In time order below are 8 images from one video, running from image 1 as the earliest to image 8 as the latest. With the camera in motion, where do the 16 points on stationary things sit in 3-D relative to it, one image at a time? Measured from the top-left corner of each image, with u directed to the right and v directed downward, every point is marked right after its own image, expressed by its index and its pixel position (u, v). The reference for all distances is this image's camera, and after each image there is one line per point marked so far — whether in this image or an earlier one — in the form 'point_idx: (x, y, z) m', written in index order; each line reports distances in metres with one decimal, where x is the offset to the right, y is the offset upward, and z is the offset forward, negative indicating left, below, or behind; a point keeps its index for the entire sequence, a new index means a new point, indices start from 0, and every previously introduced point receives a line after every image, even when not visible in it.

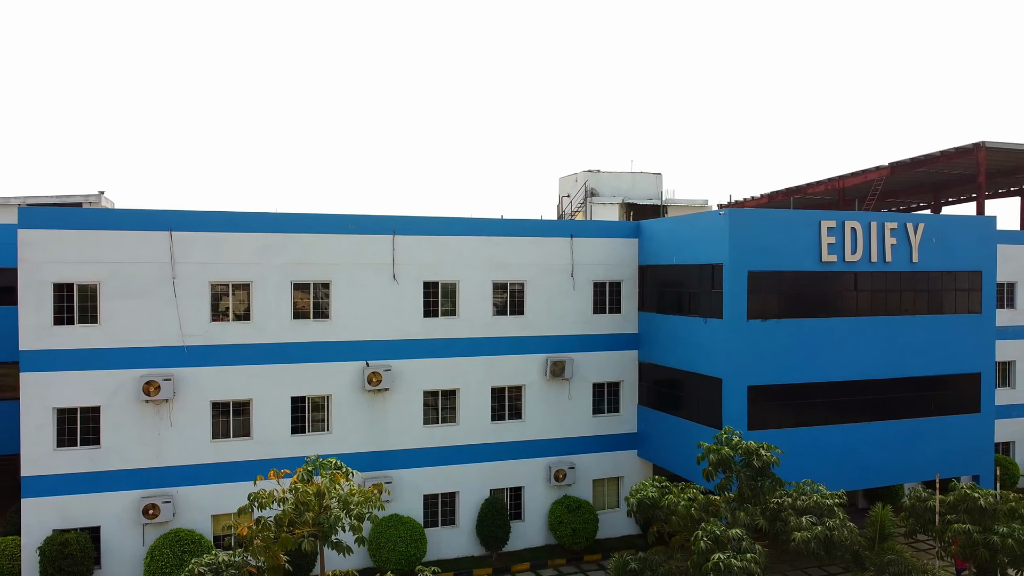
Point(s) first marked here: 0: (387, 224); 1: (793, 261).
0: (-4.4, +2.3, +19.5) m
1: (+9.3, +0.9, +18.4) m
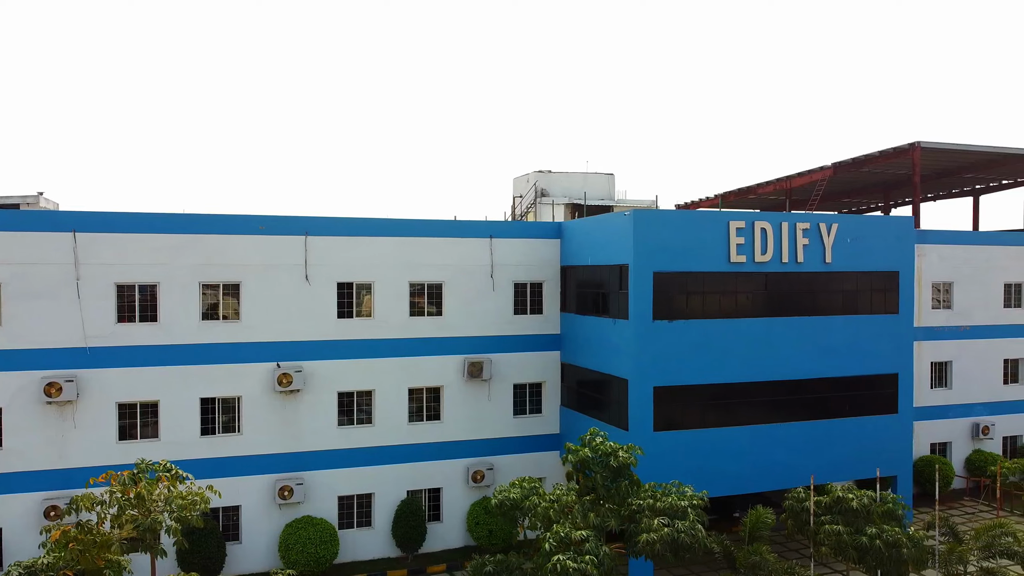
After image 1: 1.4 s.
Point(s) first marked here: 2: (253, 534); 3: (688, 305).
0: (-7.5, +2.2, +19.5) m
1: (+6.2, +0.9, +18.4) m
2: (-8.9, -8.5, +19.2) m
3: (+5.8, -0.6, +18.4) m
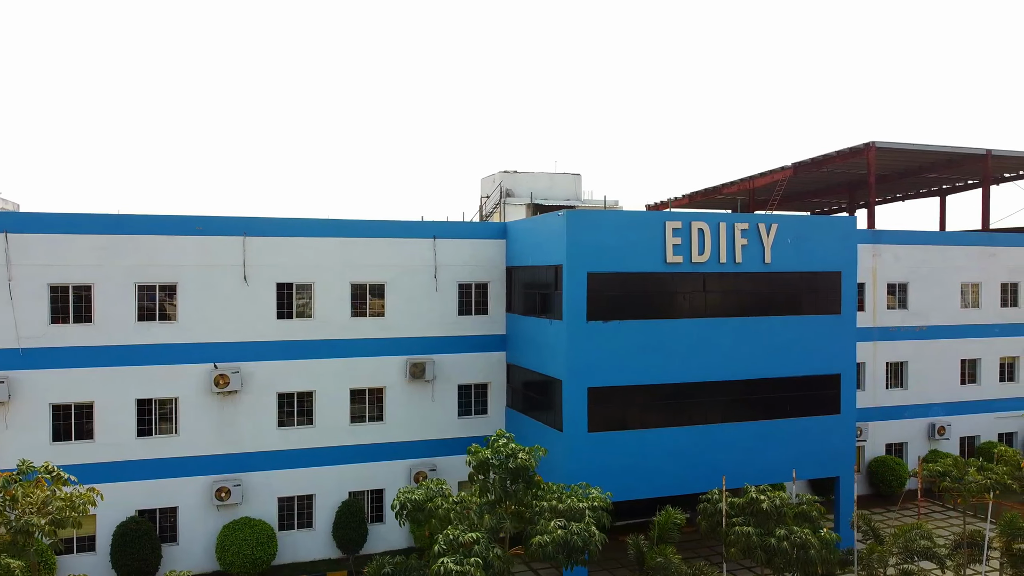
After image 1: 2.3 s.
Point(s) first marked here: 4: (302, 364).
0: (-9.7, +2.2, +19.4) m
1: (+4.1, +0.9, +18.4) m
2: (-11.1, -8.5, +19.1) m
3: (+3.6, -0.6, +18.3) m
4: (-7.6, -2.8, +20.0) m
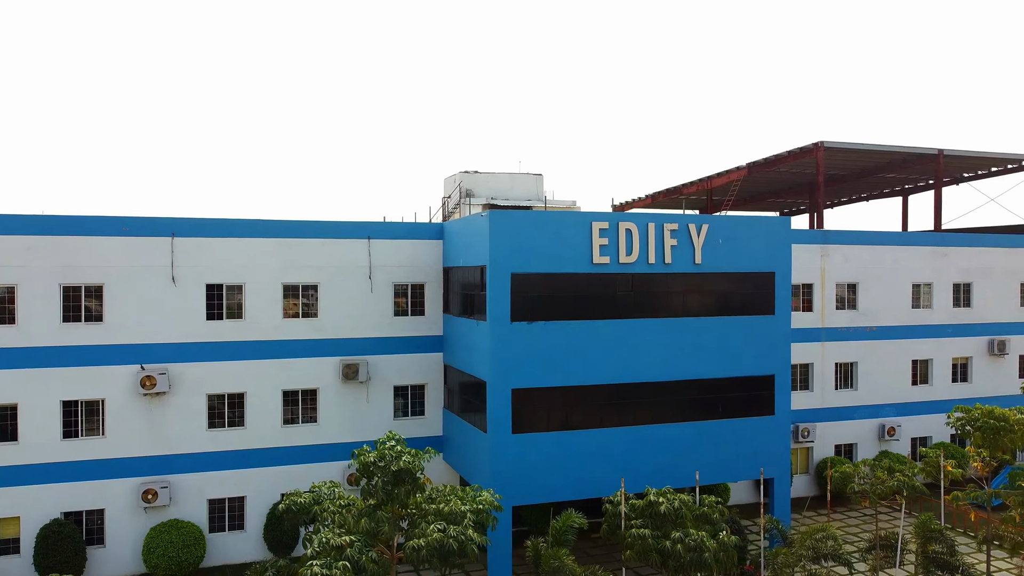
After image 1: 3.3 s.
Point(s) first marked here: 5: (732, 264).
0: (-12.1, +2.2, +19.4) m
1: (+1.6, +0.8, +18.3) m
2: (-13.5, -8.6, +19.0) m
3: (+1.2, -0.6, +18.3) m
4: (-10.1, -2.8, +19.9) m
5: (+7.9, +0.9, +19.8) m
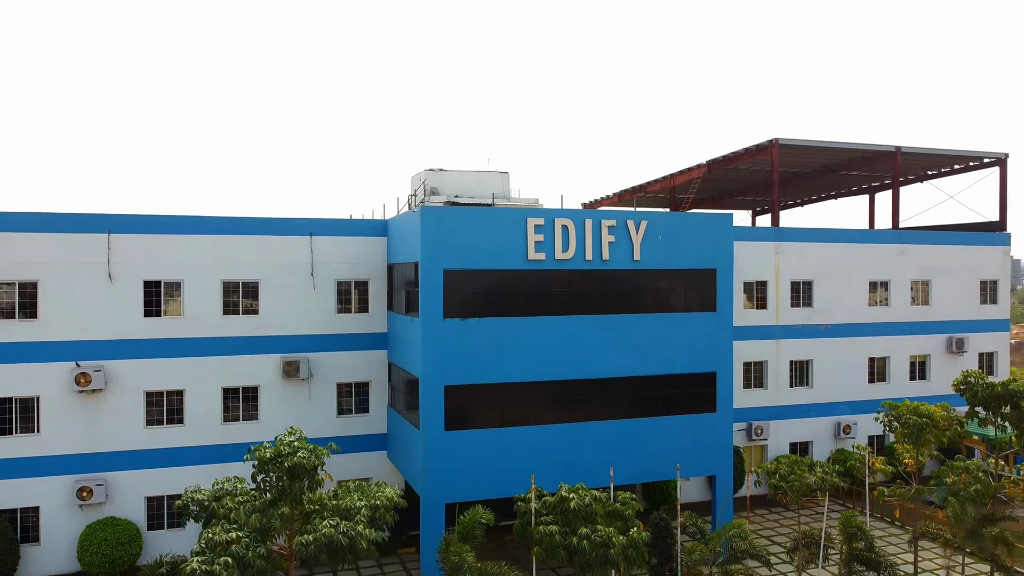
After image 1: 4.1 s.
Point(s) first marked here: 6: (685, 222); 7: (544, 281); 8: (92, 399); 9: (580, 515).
0: (-14.3, +2.3, +19.3) m
1: (-0.6, +1.0, +18.2) m
2: (-15.7, -8.4, +18.9) m
3: (-1.0, -0.5, +18.2) m
4: (-12.2, -2.7, +19.8) m
5: (+5.7, +1.0, +19.7) m
6: (+6.2, +2.4, +19.8) m
7: (+1.1, +0.3, +18.6) m
8: (-14.5, -3.9, +19.2) m
9: (+1.6, -5.4, +13.1) m
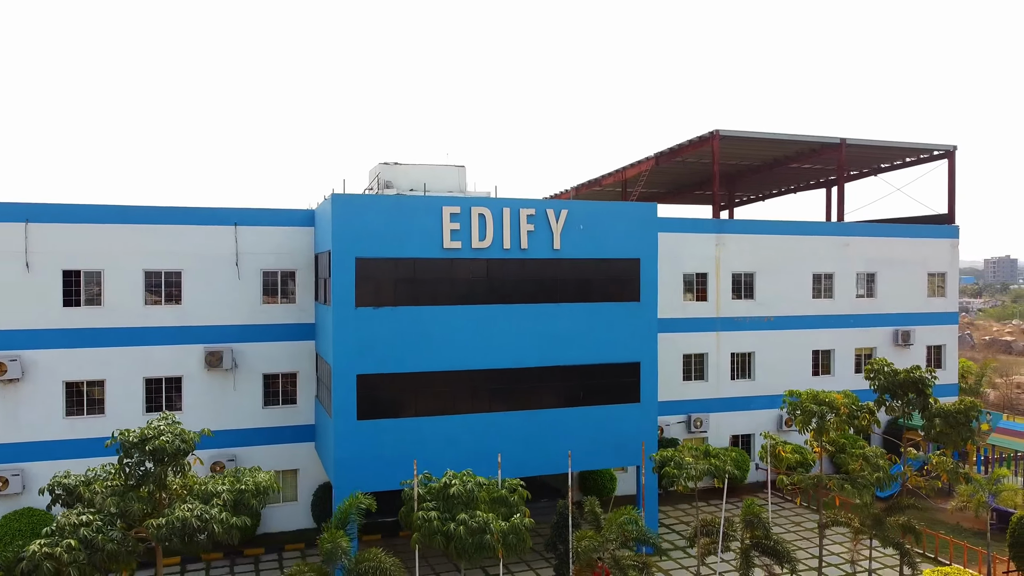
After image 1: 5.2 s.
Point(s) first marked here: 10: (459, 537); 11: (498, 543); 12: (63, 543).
0: (-17.1, +2.7, +19.2) m
1: (-3.4, +1.3, +18.1) m
2: (-18.5, -8.1, +18.8) m
3: (-3.8, -0.1, +18.1) m
4: (-15.0, -2.3, +19.7) m
5: (+2.9, +1.4, +19.6) m
6: (+3.4, +2.7, +19.7) m
7: (-1.7, +0.6, +18.5) m
8: (-17.3, -3.5, +19.1) m
9: (-1.2, -5.0, +13.0) m
10: (-1.2, -5.6, +12.4) m
11: (-0.3, -5.8, +12.5) m
12: (-8.3, -4.7, +10.3) m
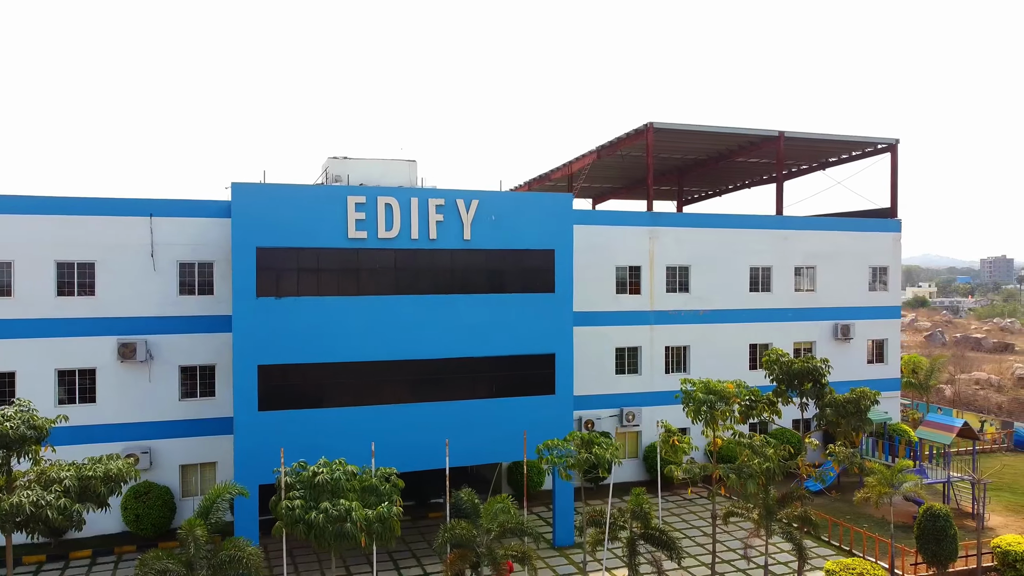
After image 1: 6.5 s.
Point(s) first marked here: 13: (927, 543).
0: (-20.2, +3.0, +19.0) m
1: (-6.5, +1.7, +18.0) m
2: (-21.6, -7.8, +18.7) m
3: (-6.9, +0.2, +17.9) m
4: (-18.1, -2.0, +19.6) m
5: (-0.2, +1.7, +19.5) m
6: (+0.3, +3.0, +19.6) m
7: (-4.8, +0.9, +18.4) m
8: (-20.4, -3.2, +19.0) m
9: (-4.3, -4.7, +12.9) m
10: (-4.3, -5.3, +12.3) m
11: (-3.4, -5.4, +12.4) m
12: (-11.4, -4.4, +10.2) m
13: (+12.8, -7.9, +17.1) m
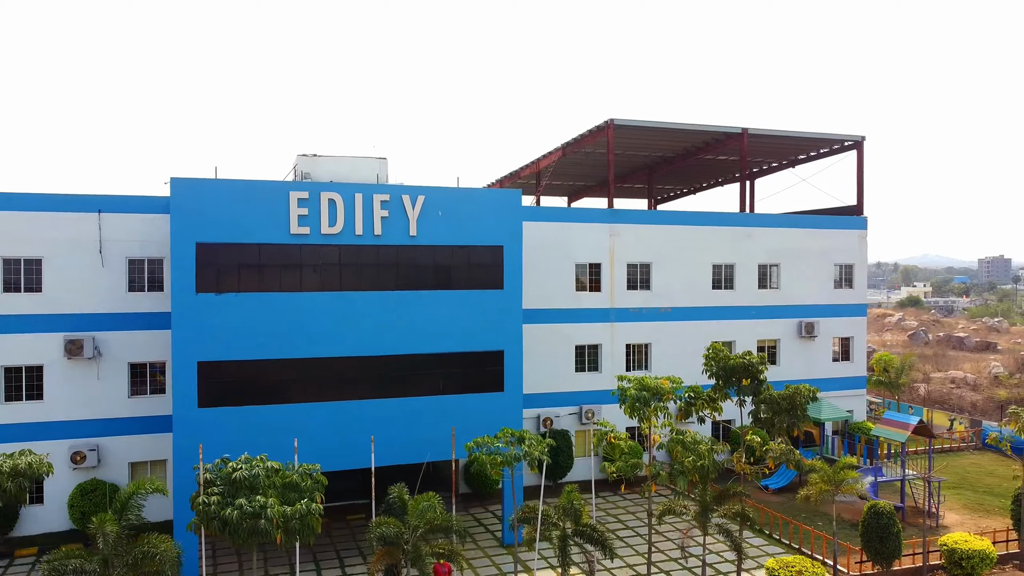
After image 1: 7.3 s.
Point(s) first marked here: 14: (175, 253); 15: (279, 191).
0: (-22.0, +3.1, +18.9) m
1: (-8.3, +1.8, +17.8) m
2: (-23.5, -7.6, +18.6) m
3: (-8.7, +0.3, +17.8) m
4: (-20.0, -1.8, +19.5) m
5: (-2.1, +1.8, +19.4) m
6: (-1.6, +3.2, +19.4) m
7: (-6.7, +1.1, +18.3) m
8: (-22.3, -3.0, +18.9) m
9: (-6.1, -4.5, +12.8) m
10: (-6.1, -5.1, +12.2) m
11: (-5.3, -5.3, +12.2) m
12: (-13.2, -4.3, +10.1) m
13: (+11.0, -7.7, +17.0) m
14: (-10.5, +1.1, +17.3) m
15: (-7.5, +3.1, +18.0) m
